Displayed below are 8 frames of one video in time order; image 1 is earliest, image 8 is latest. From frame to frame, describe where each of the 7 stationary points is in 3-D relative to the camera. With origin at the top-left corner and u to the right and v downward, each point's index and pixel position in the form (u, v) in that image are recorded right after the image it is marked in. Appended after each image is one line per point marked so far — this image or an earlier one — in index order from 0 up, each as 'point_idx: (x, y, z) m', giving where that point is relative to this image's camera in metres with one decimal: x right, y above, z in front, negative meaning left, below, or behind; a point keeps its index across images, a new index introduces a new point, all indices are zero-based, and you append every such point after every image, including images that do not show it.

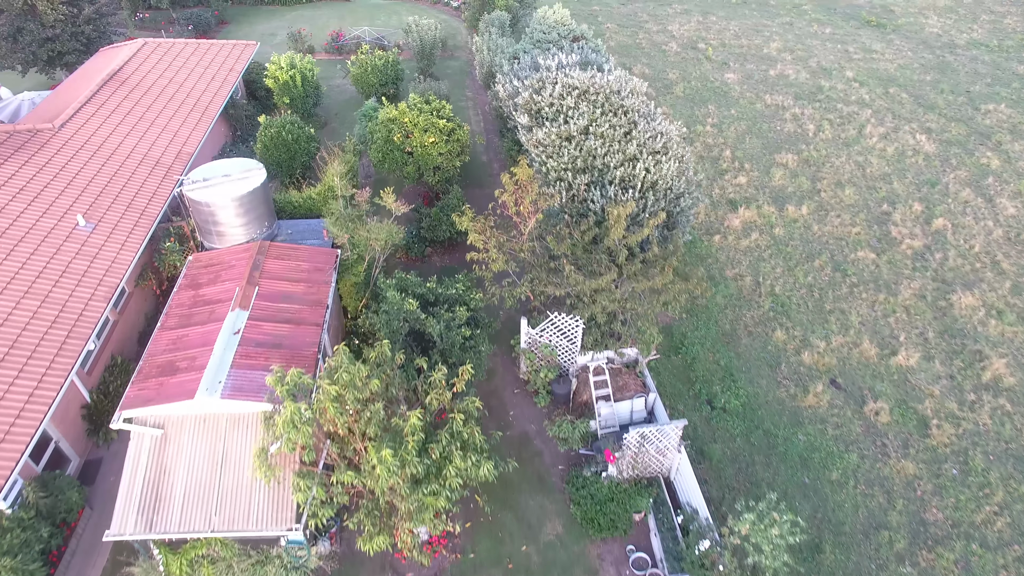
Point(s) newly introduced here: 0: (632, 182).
0: (+2.3, +2.0, +12.5) m
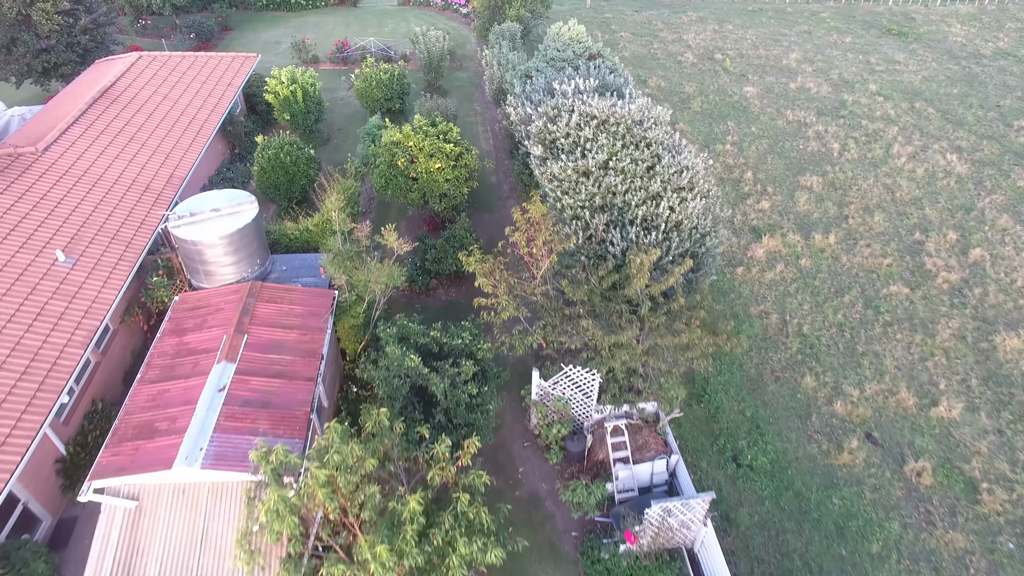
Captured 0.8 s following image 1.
0: (+2.5, +1.2, +11.5) m
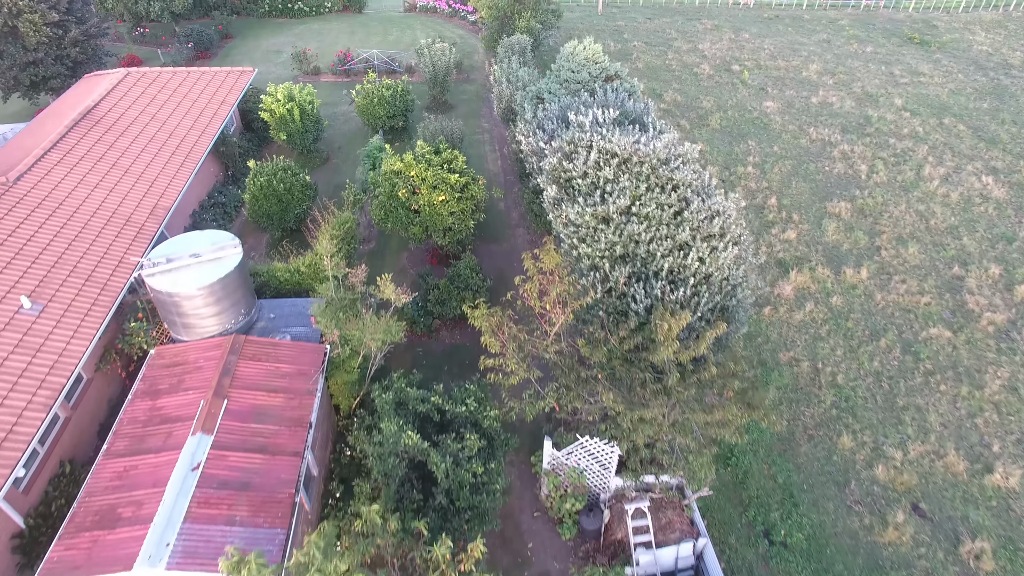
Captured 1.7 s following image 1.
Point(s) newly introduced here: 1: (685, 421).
0: (+2.7, +0.2, +10.3) m
1: (+2.5, -1.9, +9.3) m
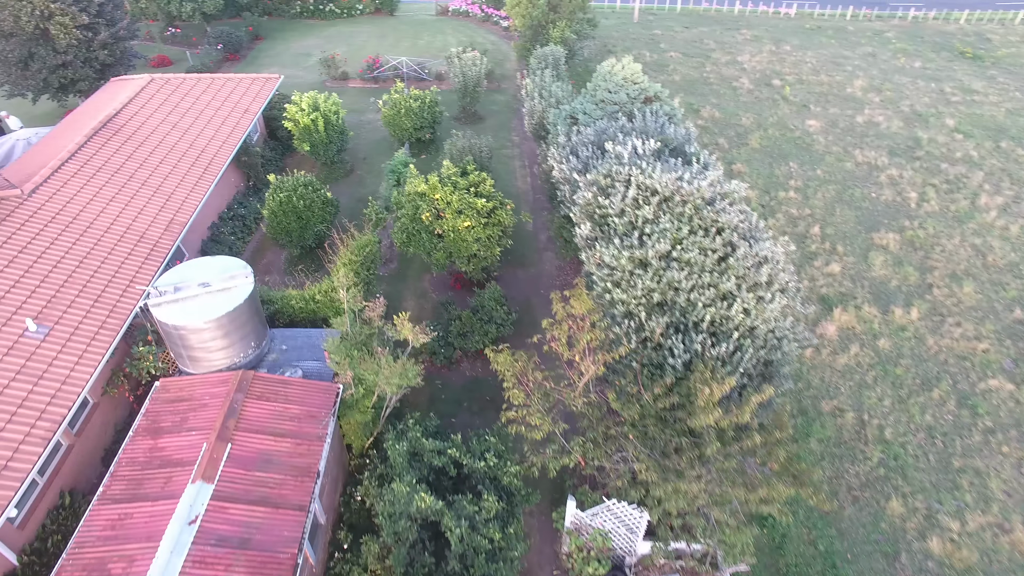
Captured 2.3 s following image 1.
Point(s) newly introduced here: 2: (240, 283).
0: (+3.0, -0.6, +9.4) m
1: (+2.7, -2.6, +8.4) m
2: (-4.4, +0.1, +10.6) m
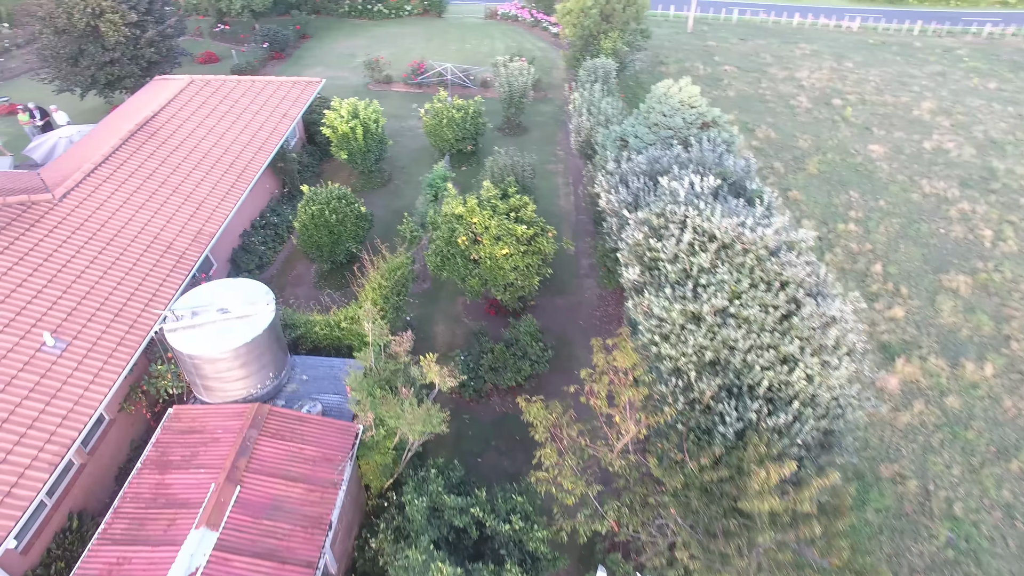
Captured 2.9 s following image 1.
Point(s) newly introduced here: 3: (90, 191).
0: (+3.5, -1.4, +8.4) m
1: (+3.0, -3.4, +7.5) m
2: (-3.8, -0.3, +10.0) m
3: (-8.7, +2.0, +13.6) m
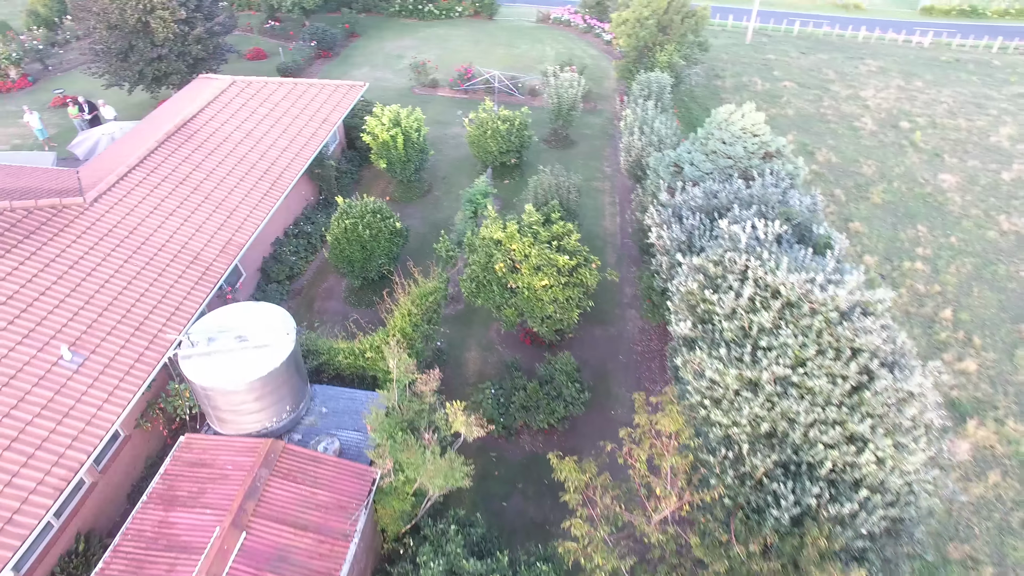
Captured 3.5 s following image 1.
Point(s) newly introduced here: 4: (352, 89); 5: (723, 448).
0: (+3.8, -2.2, +7.4) m
1: (+3.2, -4.2, +6.5) m
2: (-3.3, -0.7, +9.4) m
3: (-7.9, +1.9, +13.3) m
4: (-4.7, +6.0, +19.6) m
5: (+2.6, -2.0, +8.1) m
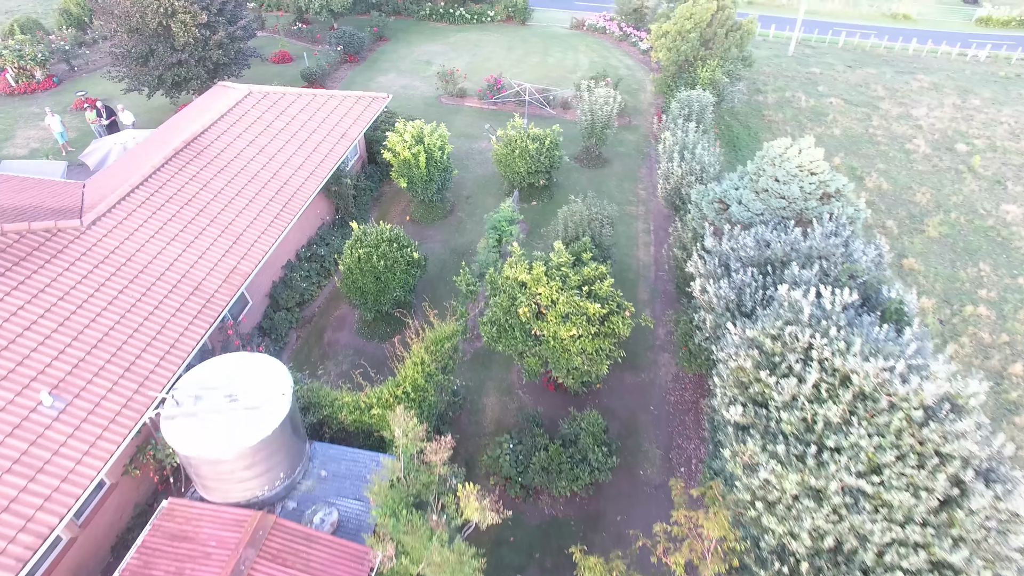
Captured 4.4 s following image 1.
0: (+4.0, -3.1, +6.2) m
1: (+3.3, -5.1, +5.3) m
2: (-3.0, -1.4, +8.4) m
3: (-7.4, +1.3, +12.5) m
4: (-3.9, +5.3, +18.7) m
5: (+2.8, -2.8, +6.8) m
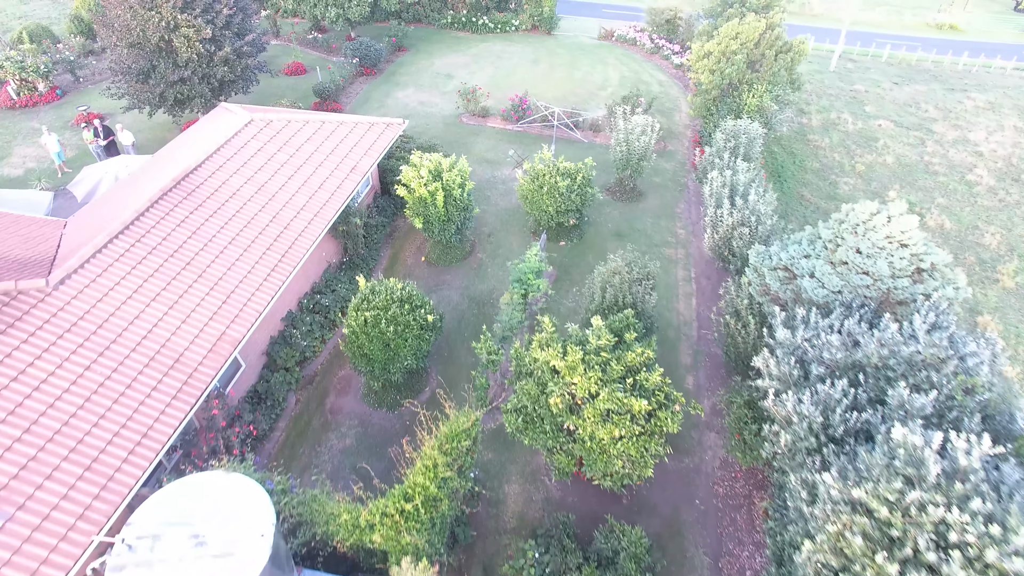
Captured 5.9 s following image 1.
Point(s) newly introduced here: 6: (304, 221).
0: (+4.2, -4.5, +4.4) m
1: (+3.4, -6.4, +3.5) m
2: (-2.7, -2.6, +6.8) m
3: (-6.9, +0.2, +10.9) m
4: (-3.1, +4.2, +17.0) m
5: (+3.0, -4.2, +5.1) m
6: (-4.2, +1.5, +13.6) m
